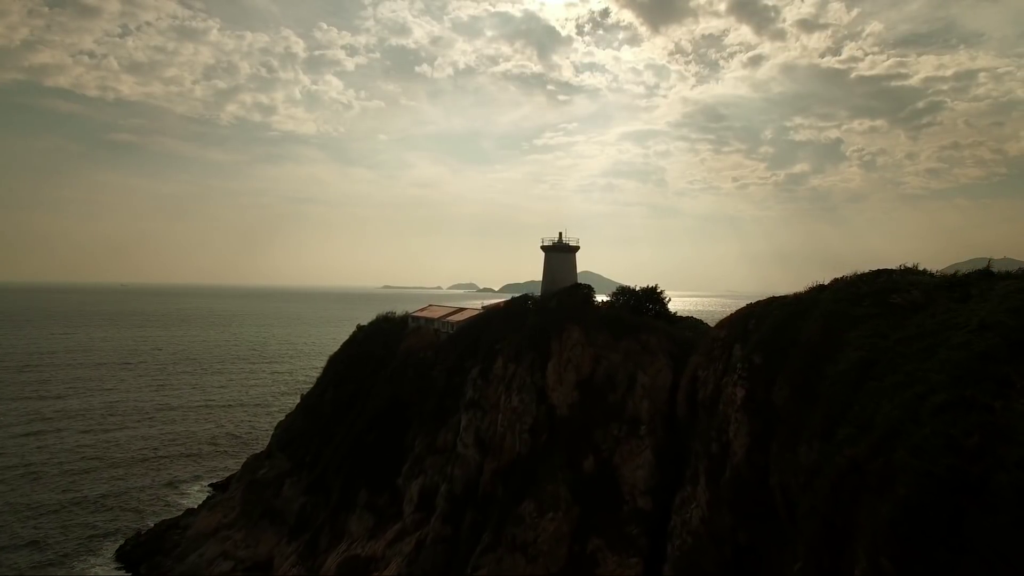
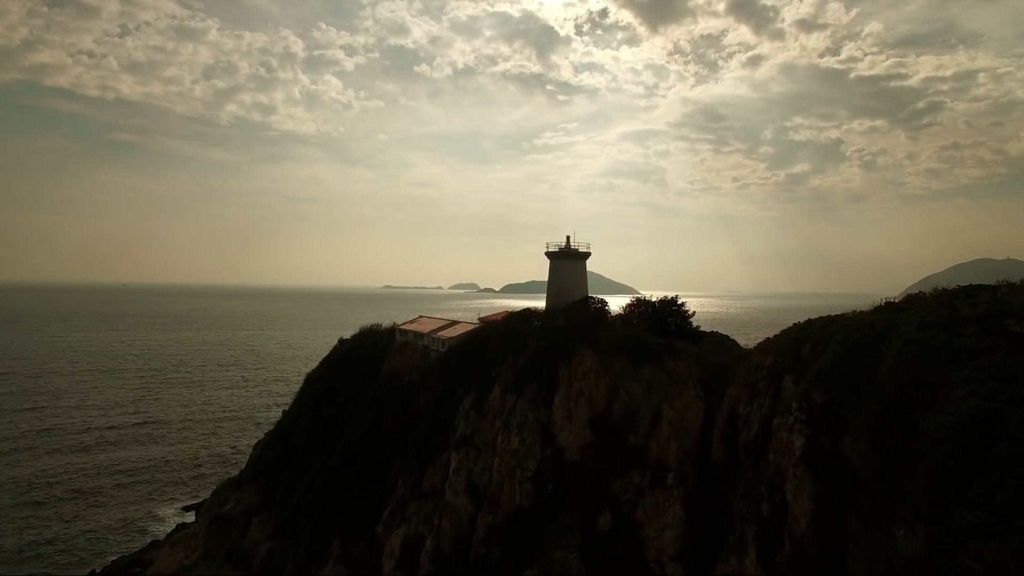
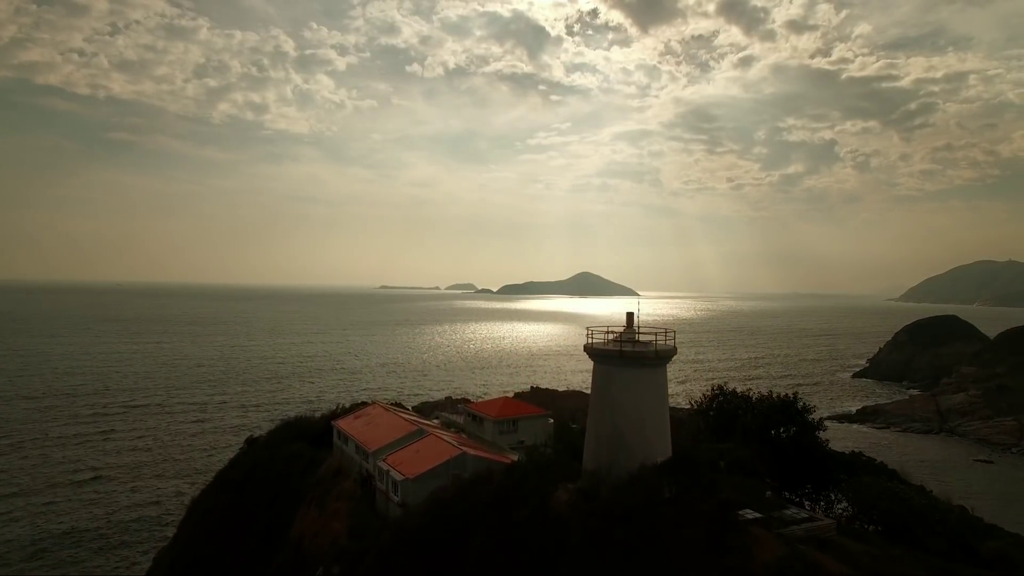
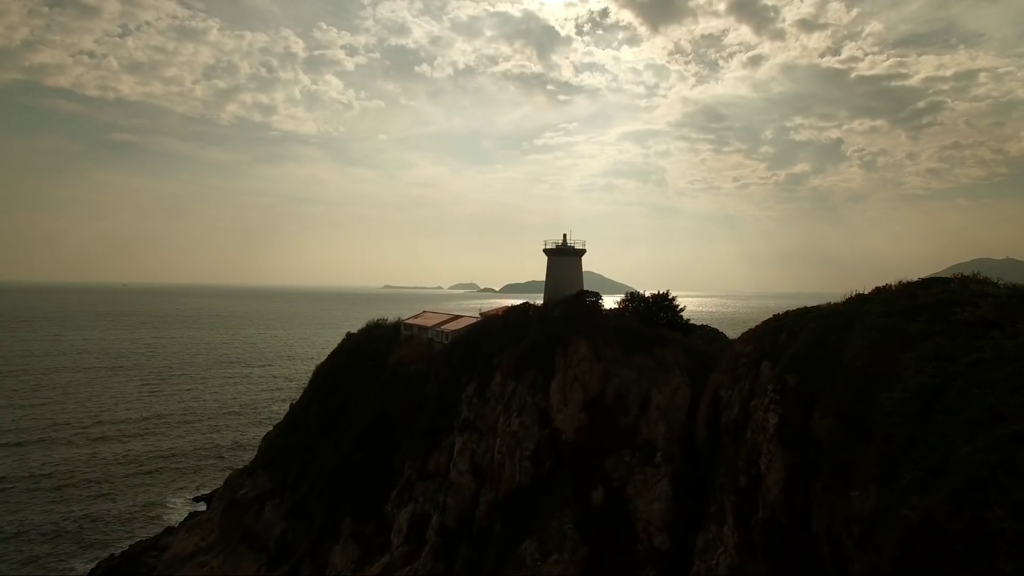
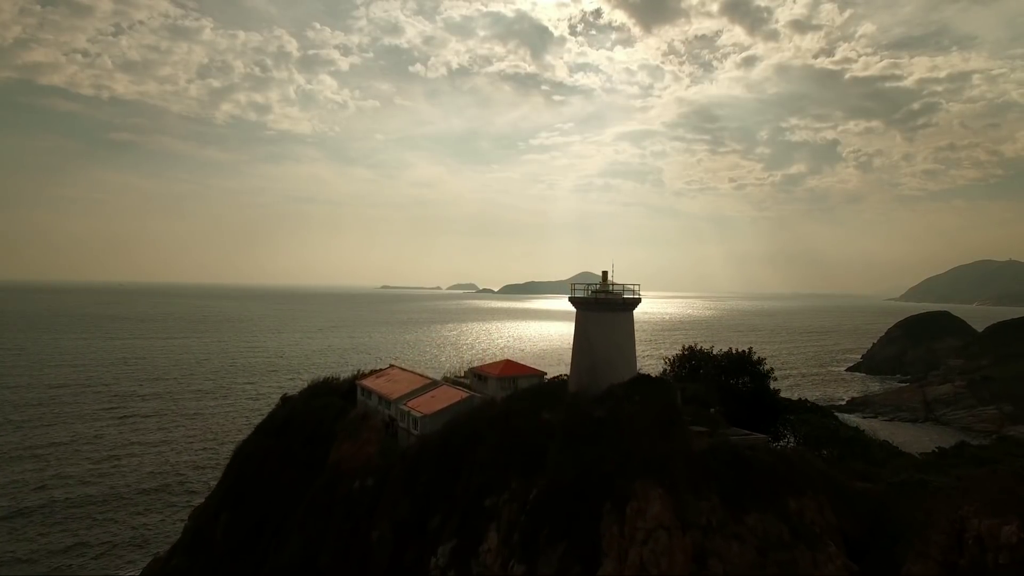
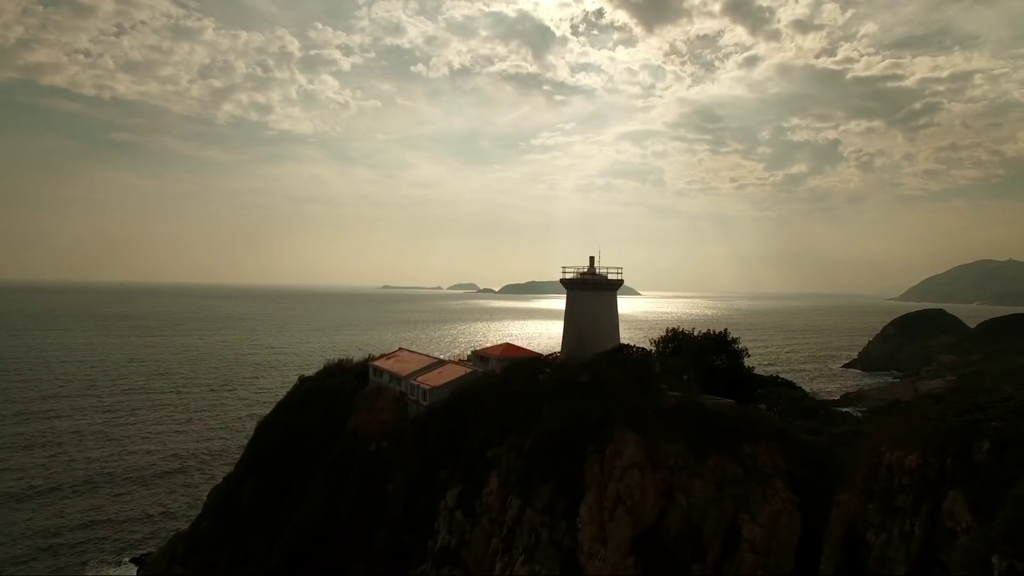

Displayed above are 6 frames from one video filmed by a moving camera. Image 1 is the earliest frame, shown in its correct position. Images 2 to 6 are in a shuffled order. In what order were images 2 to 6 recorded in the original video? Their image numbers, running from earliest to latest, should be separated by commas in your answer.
4, 2, 6, 5, 3
